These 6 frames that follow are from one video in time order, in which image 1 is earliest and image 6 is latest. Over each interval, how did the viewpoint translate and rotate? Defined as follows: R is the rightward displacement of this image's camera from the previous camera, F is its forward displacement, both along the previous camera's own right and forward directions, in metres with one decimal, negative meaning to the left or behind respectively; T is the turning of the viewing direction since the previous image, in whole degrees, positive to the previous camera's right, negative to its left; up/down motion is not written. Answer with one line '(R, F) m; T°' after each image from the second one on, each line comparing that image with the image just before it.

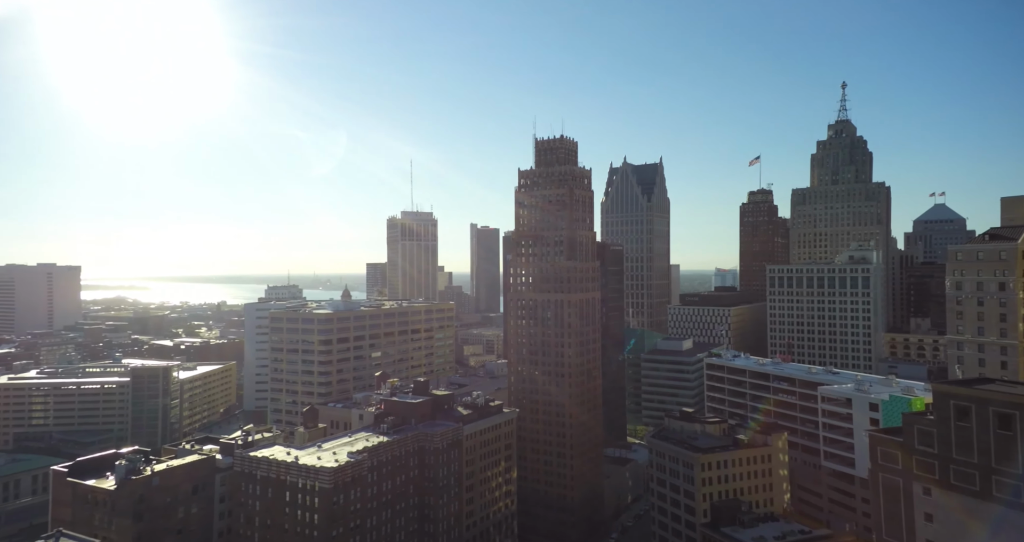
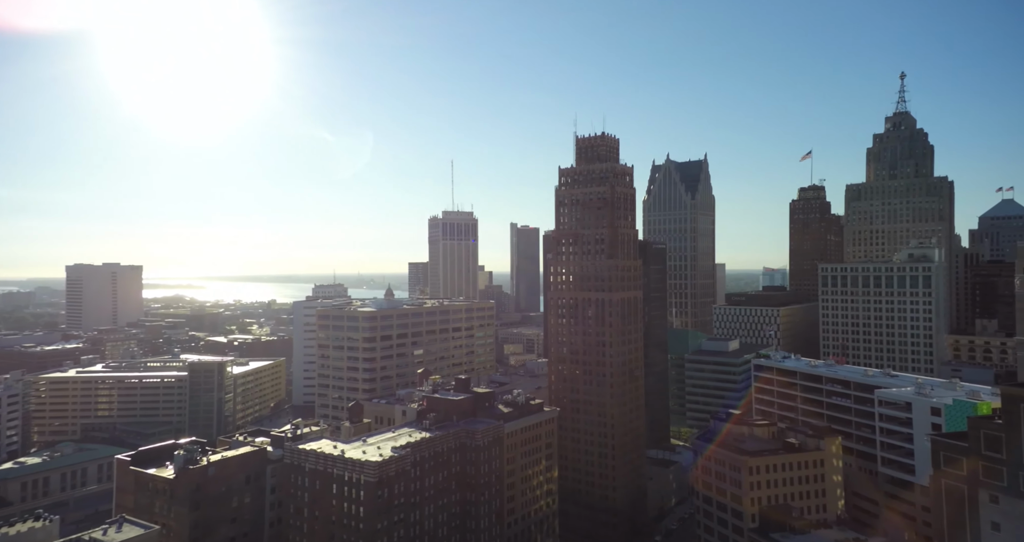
(0.0, -2.4) m; -3°
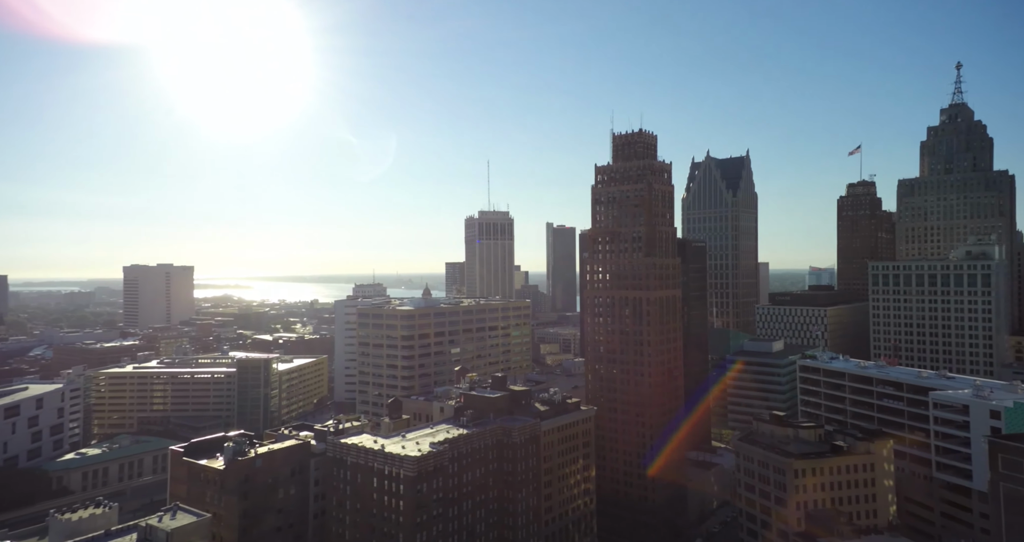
(+0.4, -2.9) m; -3°
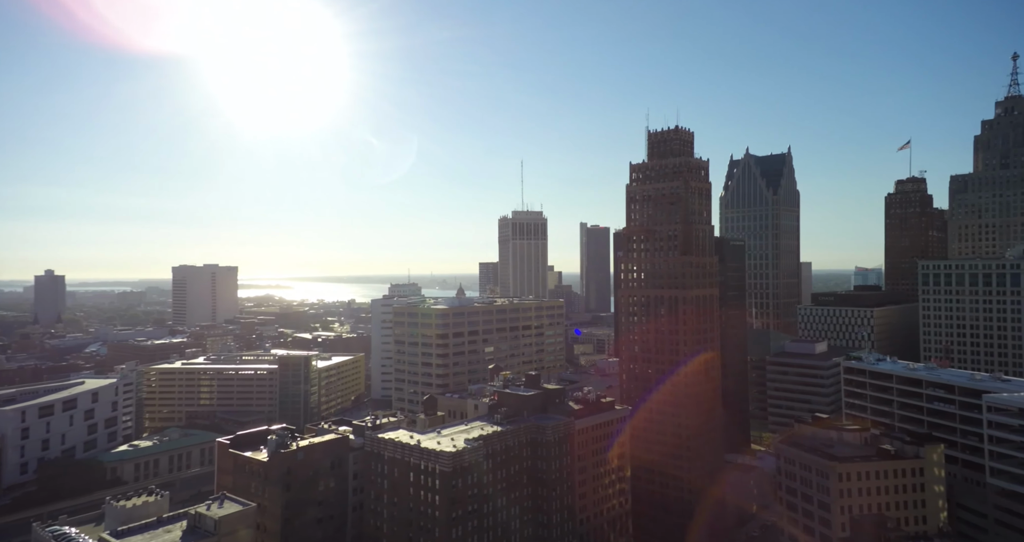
(+0.5, -2.7) m; -3°
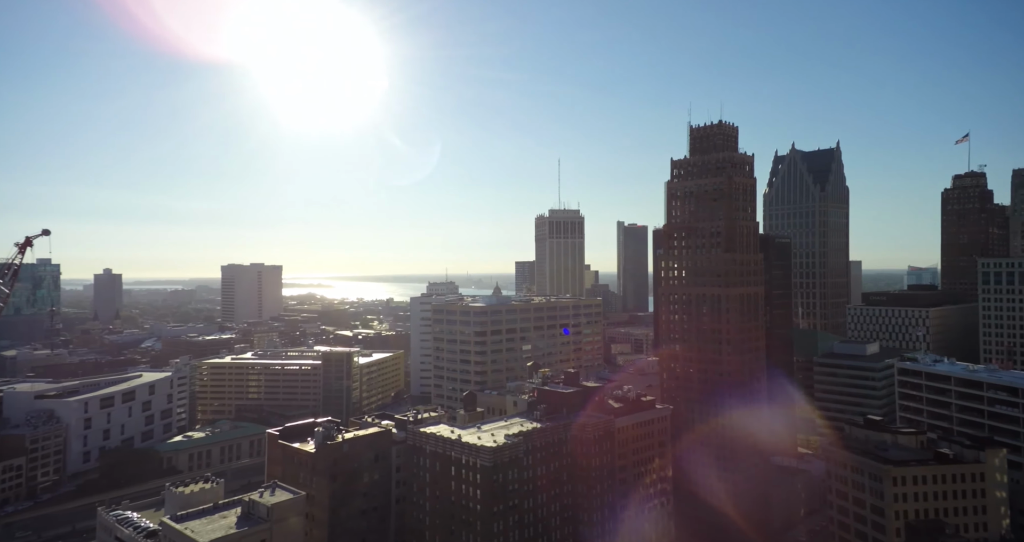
(-1.5, 0.0) m; -3°
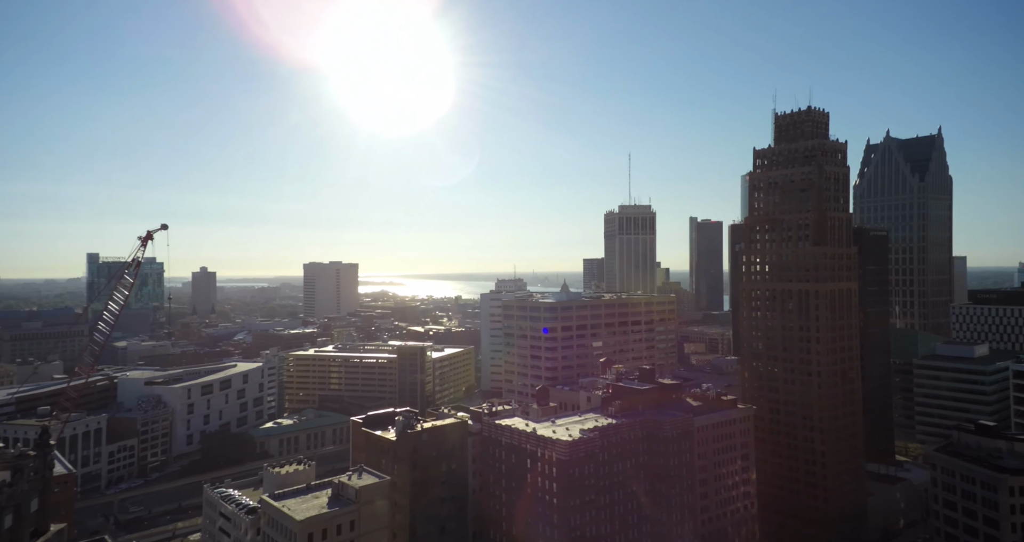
(-2.9, +1.6) m; -5°
